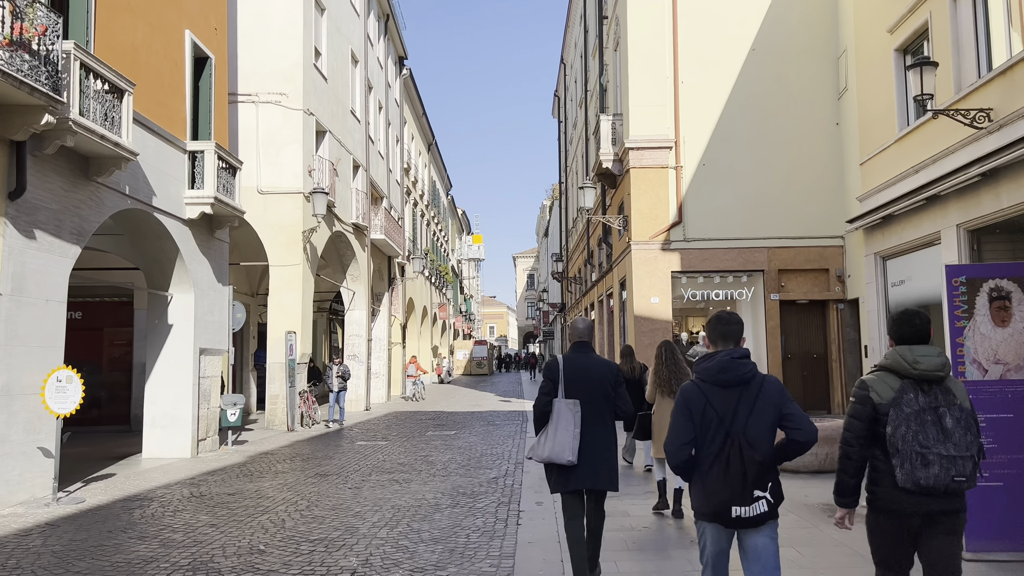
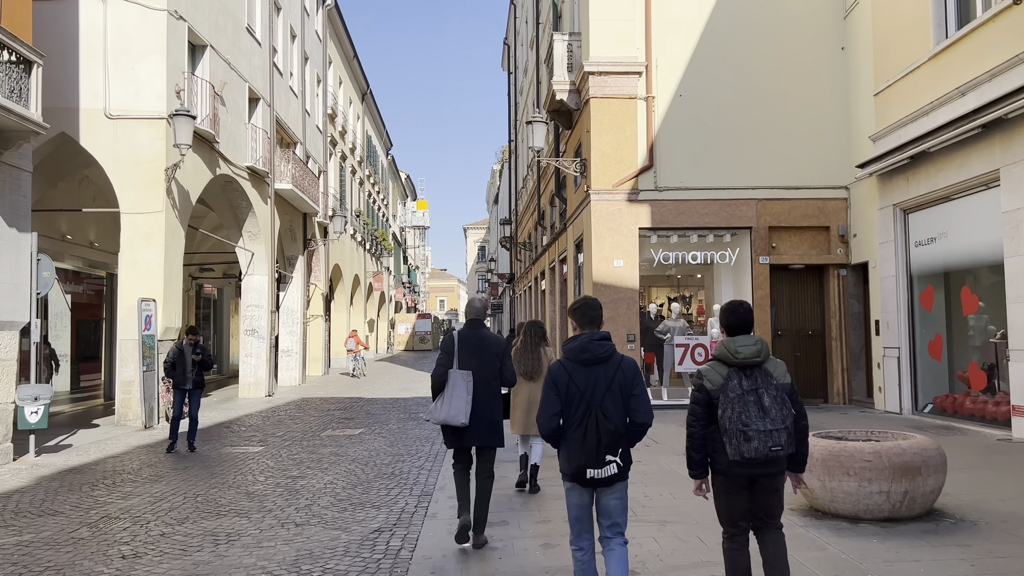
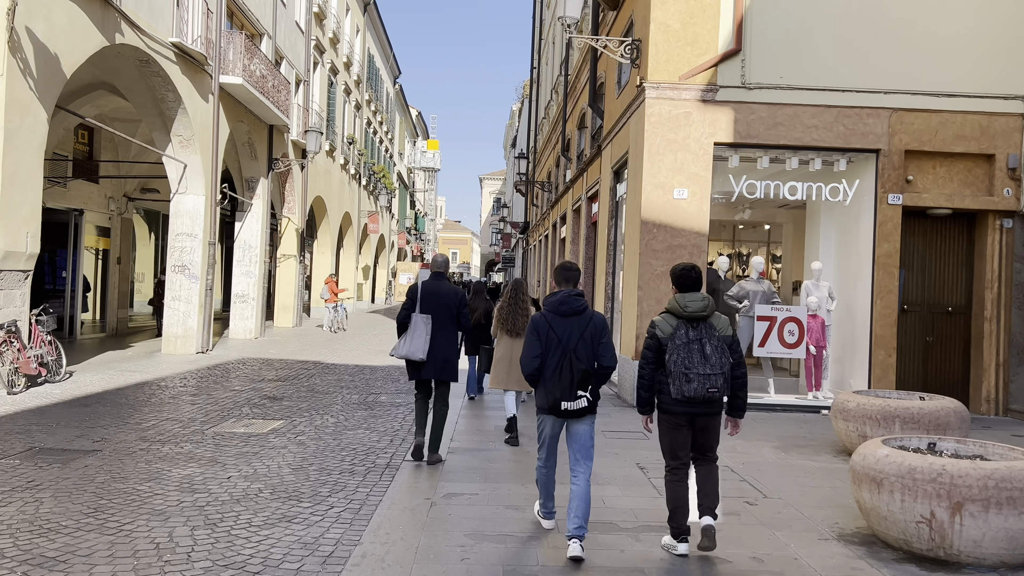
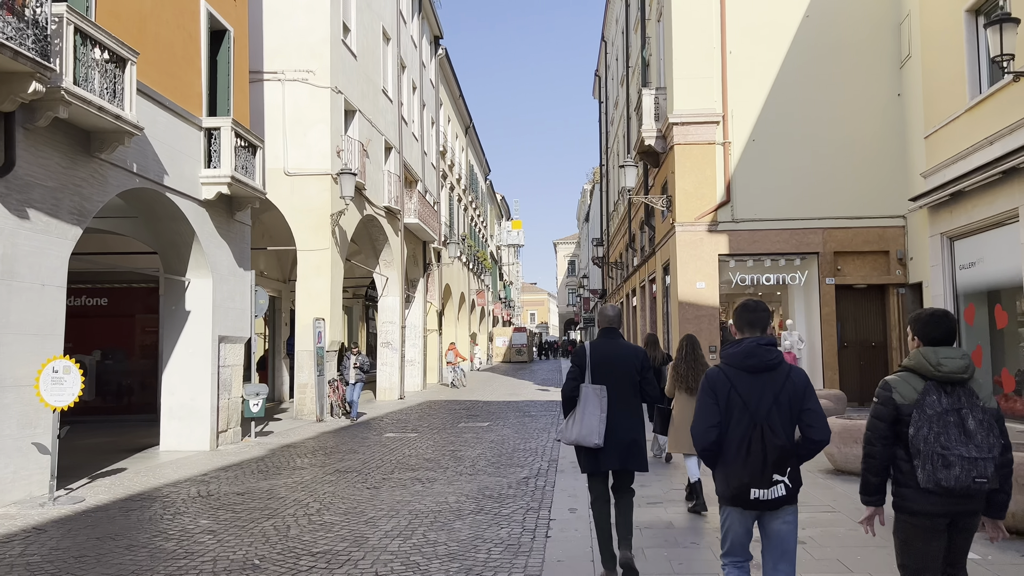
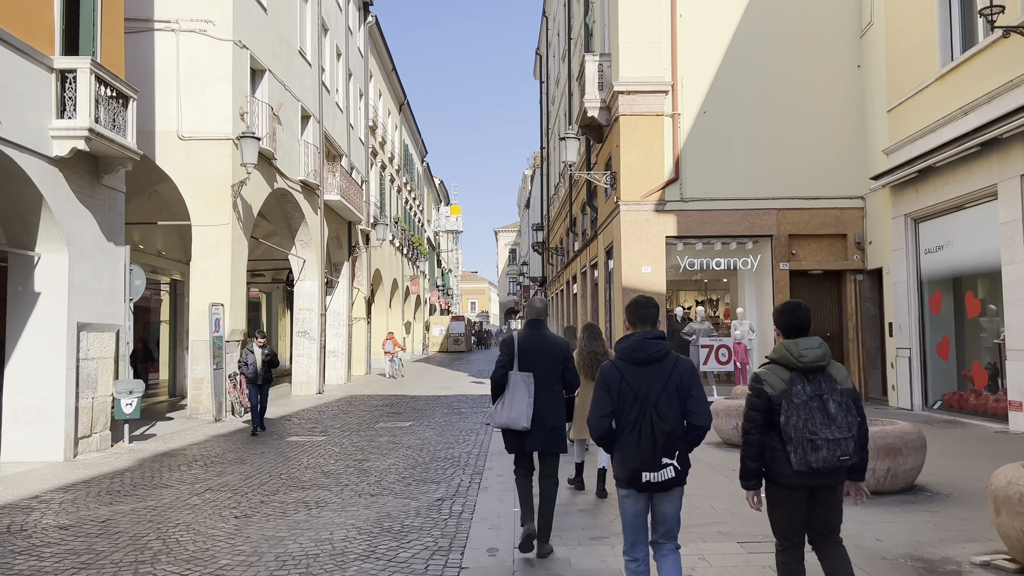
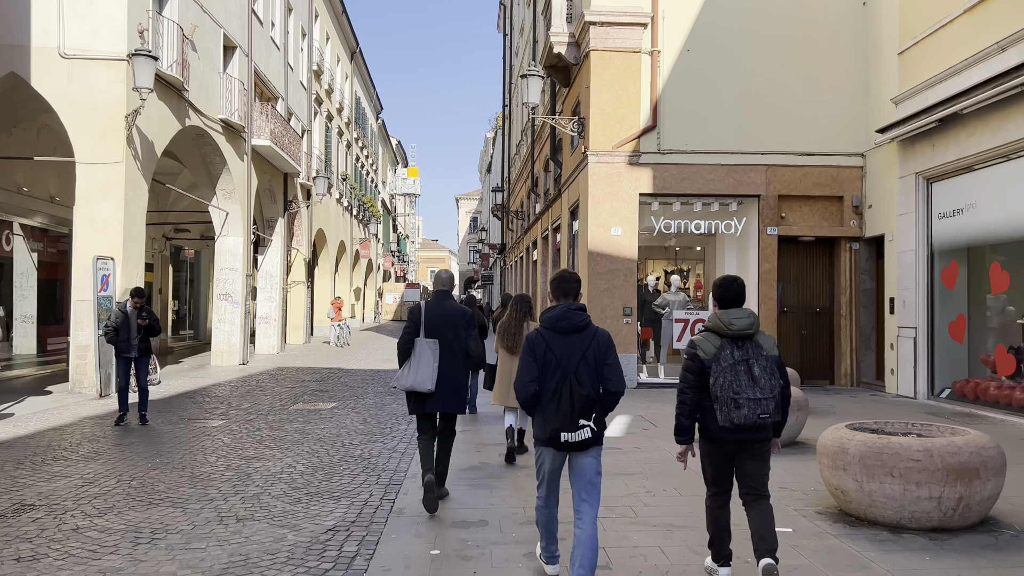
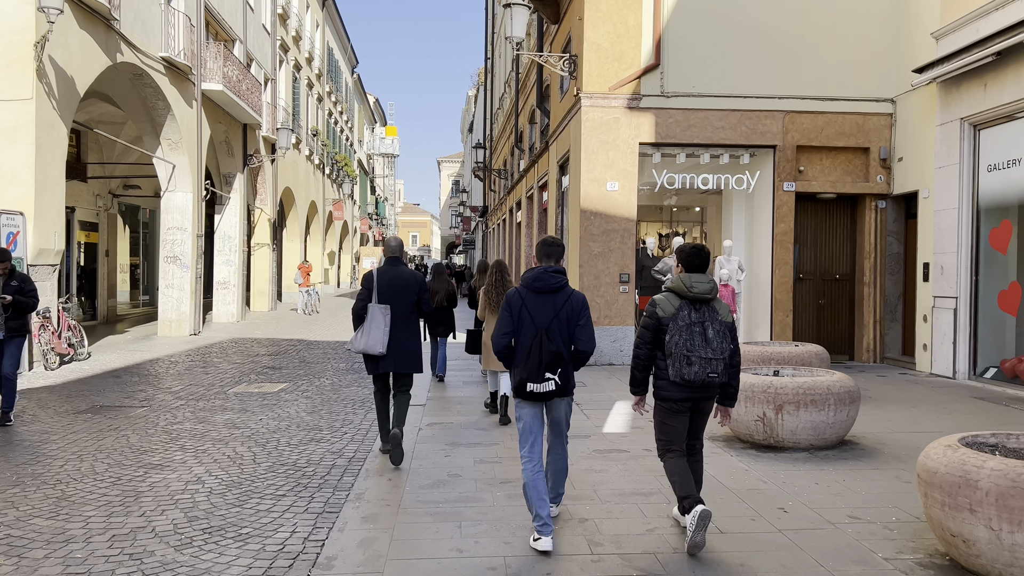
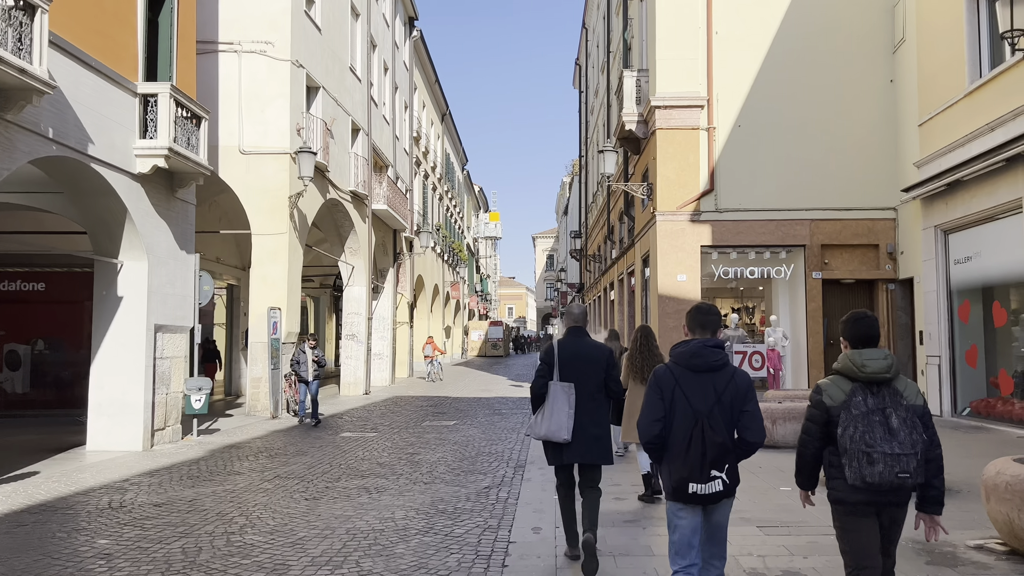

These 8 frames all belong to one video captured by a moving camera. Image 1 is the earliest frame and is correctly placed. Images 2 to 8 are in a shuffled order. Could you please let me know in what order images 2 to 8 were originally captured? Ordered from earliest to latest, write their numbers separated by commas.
4, 8, 5, 2, 6, 7, 3
